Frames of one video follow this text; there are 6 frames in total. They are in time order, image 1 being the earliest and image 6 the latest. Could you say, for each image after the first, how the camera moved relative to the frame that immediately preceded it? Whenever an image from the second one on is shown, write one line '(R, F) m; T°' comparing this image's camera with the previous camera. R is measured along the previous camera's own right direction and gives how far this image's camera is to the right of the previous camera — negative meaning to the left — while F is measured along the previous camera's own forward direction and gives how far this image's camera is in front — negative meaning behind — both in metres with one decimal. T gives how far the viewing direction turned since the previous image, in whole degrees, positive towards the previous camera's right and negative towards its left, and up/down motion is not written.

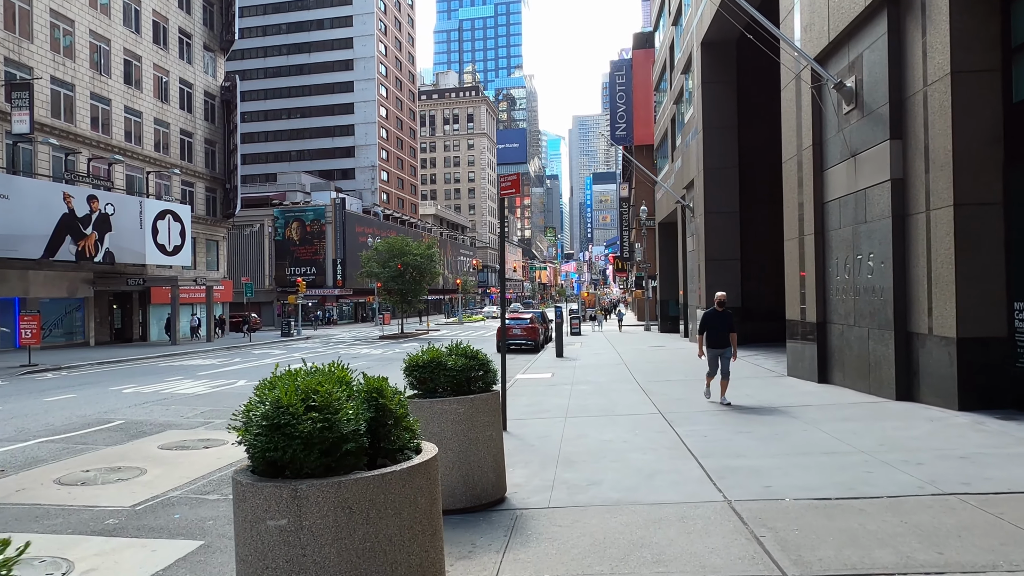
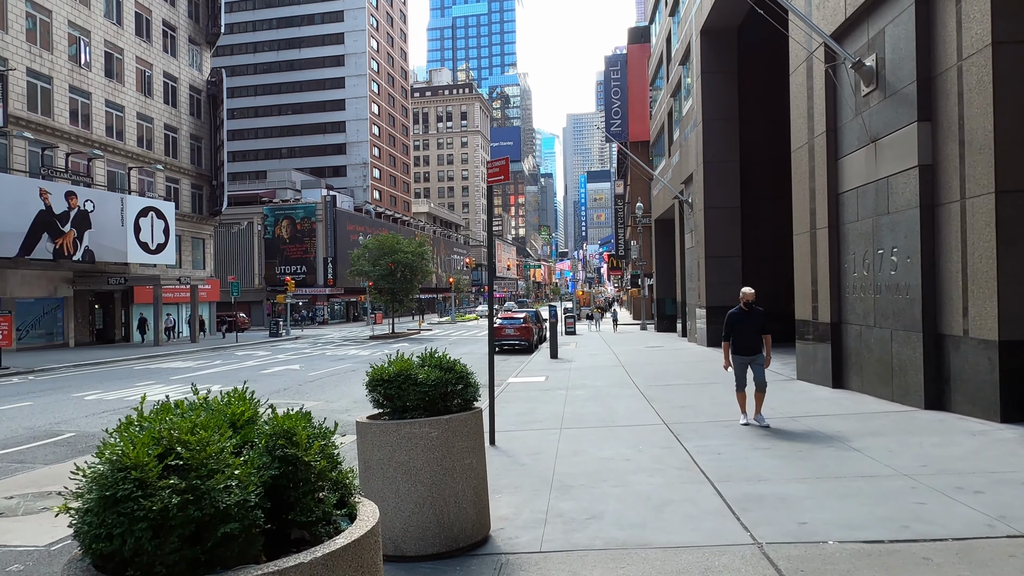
(+0.1, +1.0) m; 0°
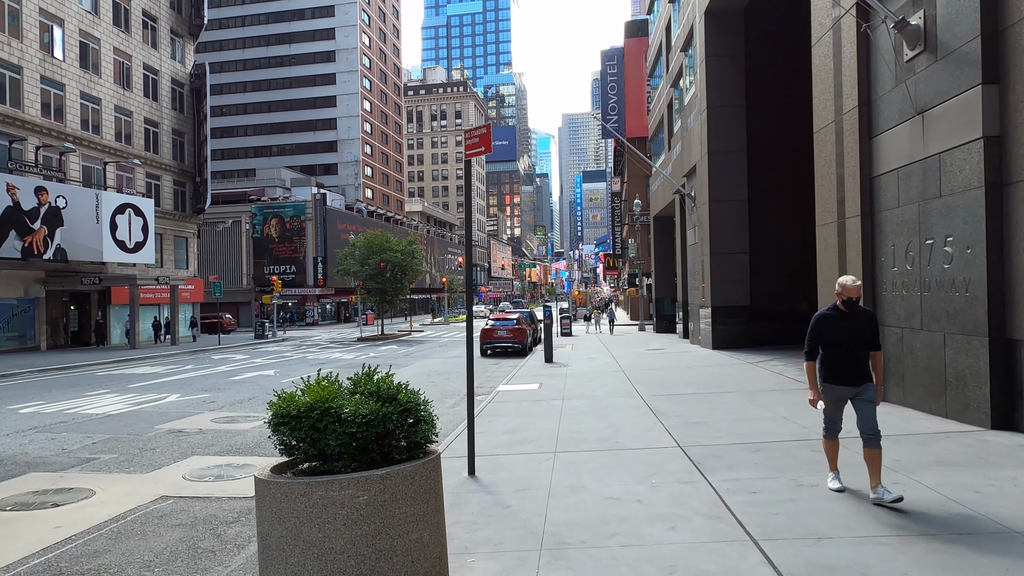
(+0.1, +1.6) m; 0°
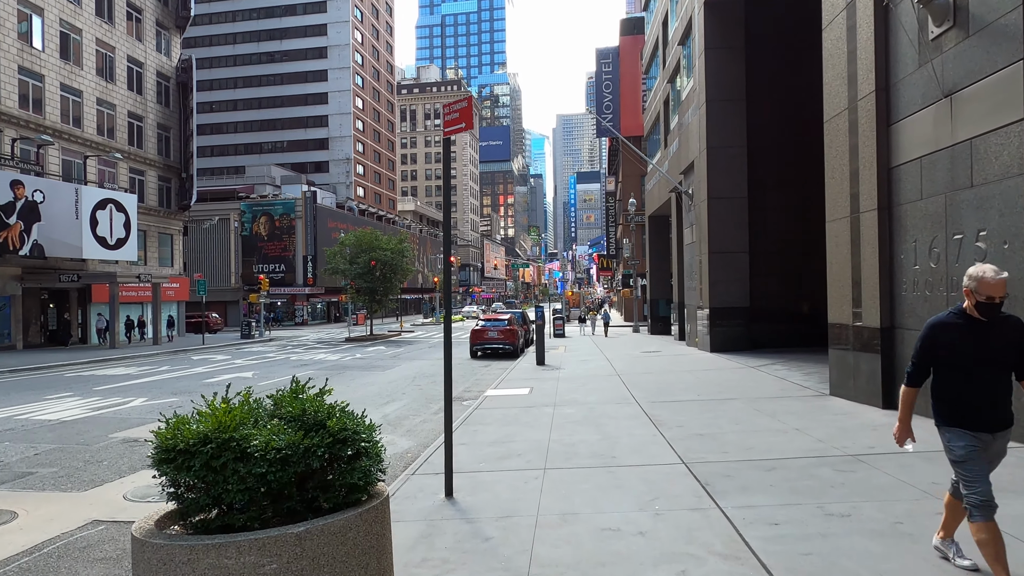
(+0.1, +0.9) m; +1°
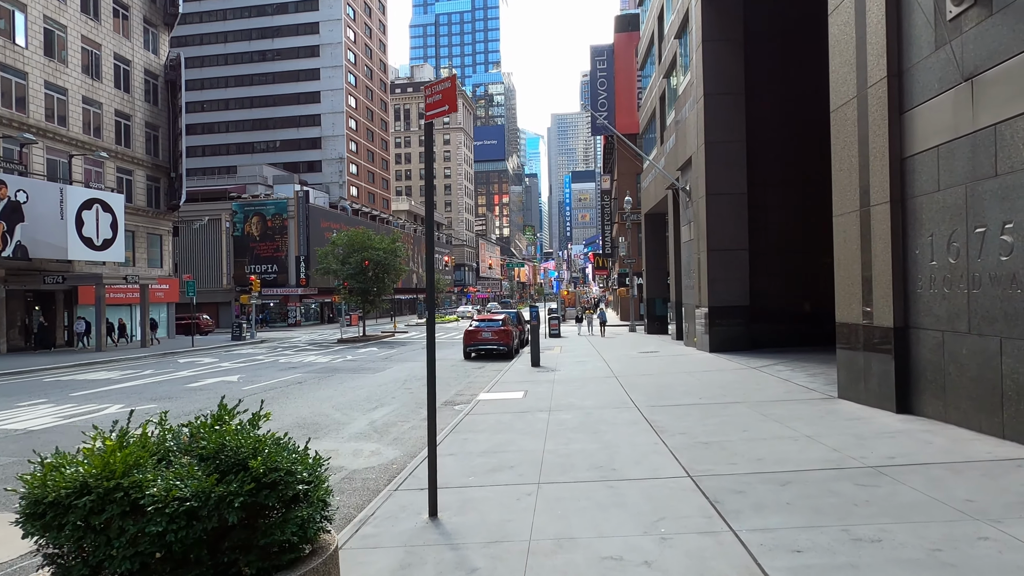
(+0.1, +0.6) m; 0°
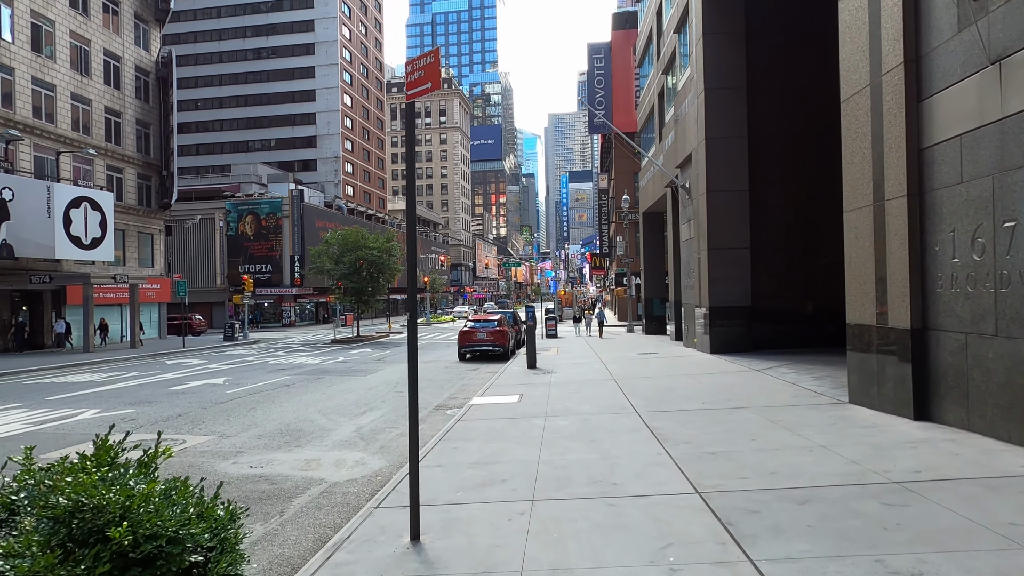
(+0.1, +0.6) m; 0°
